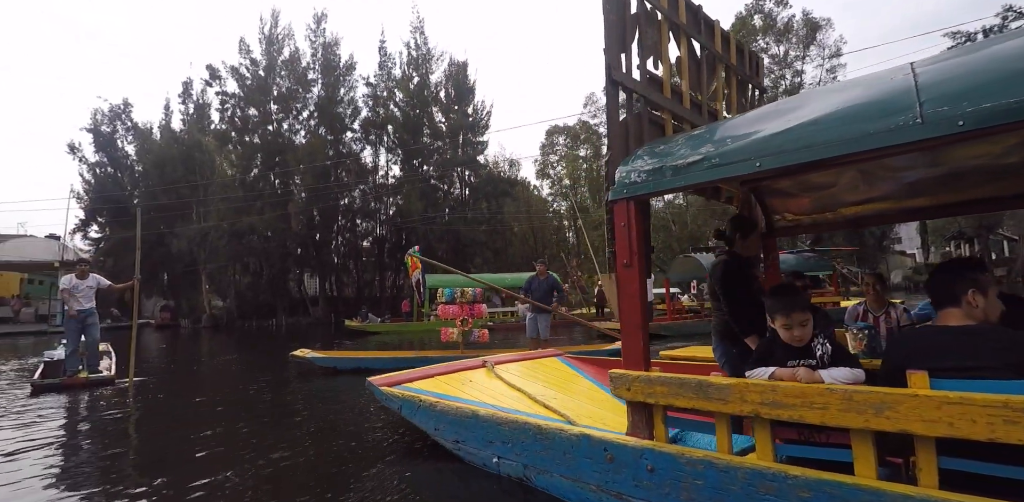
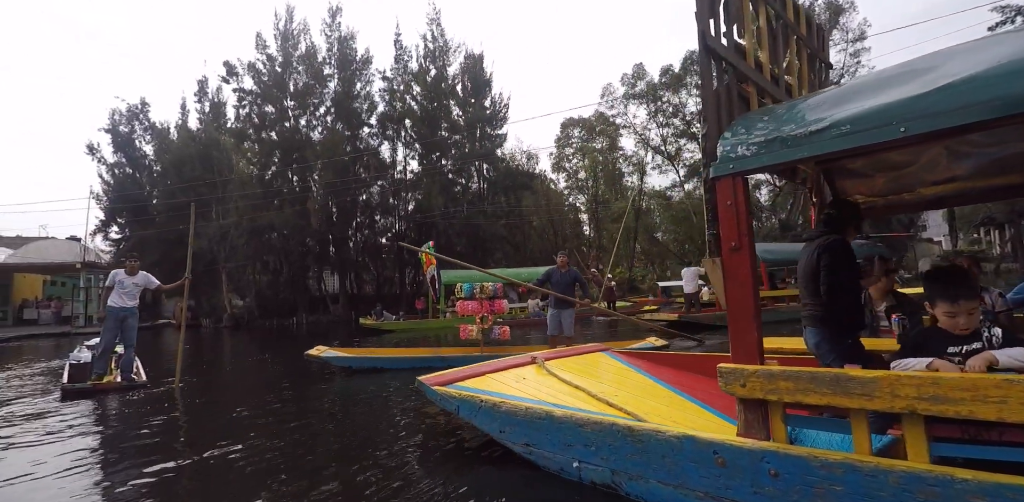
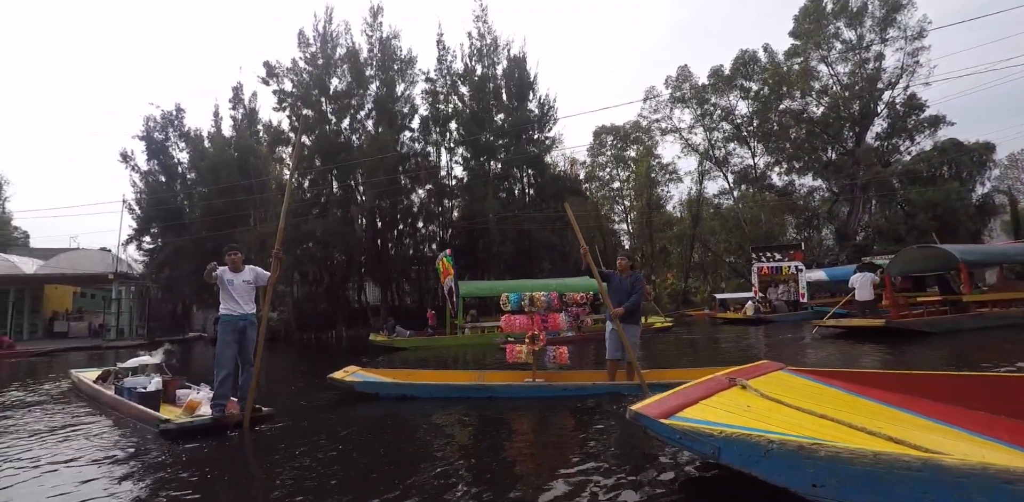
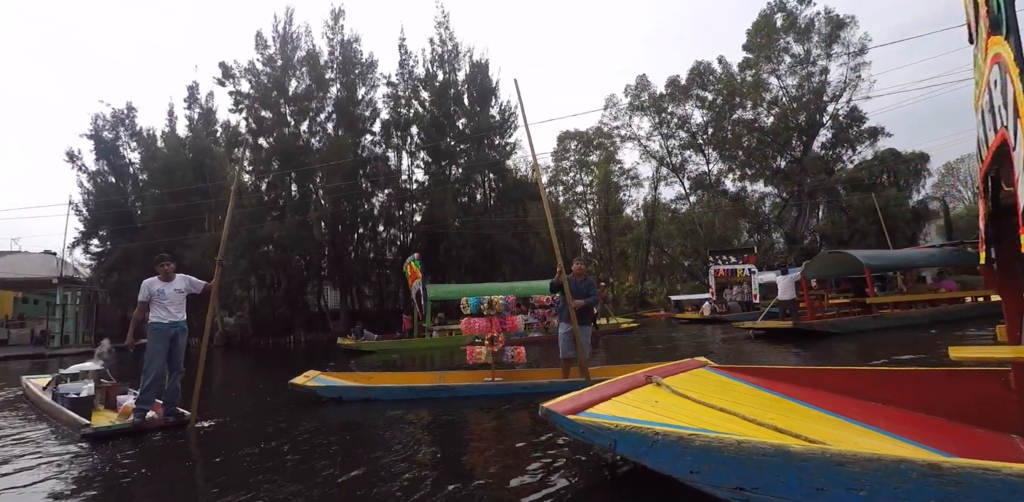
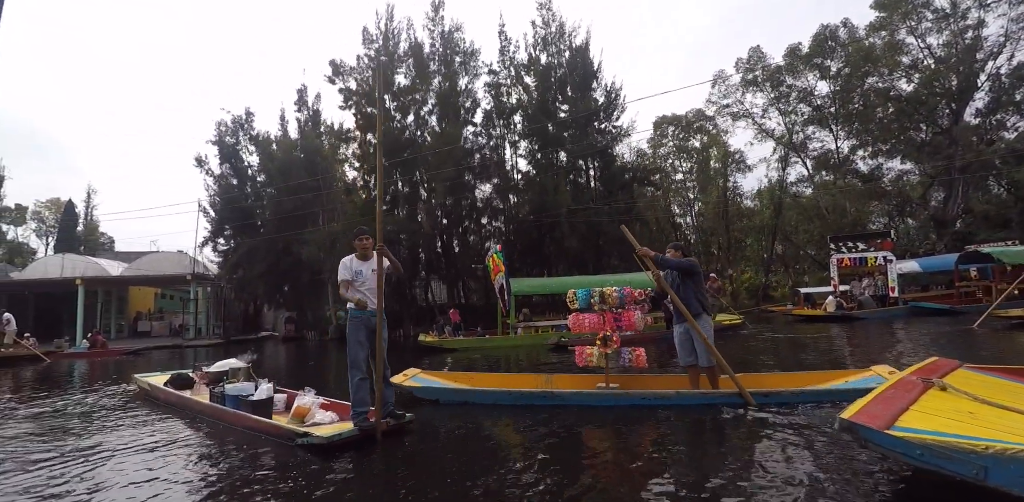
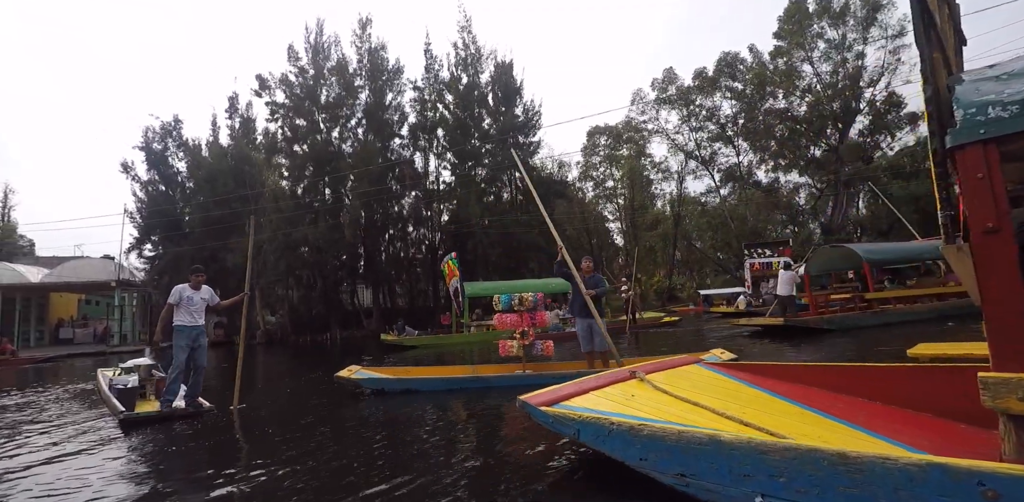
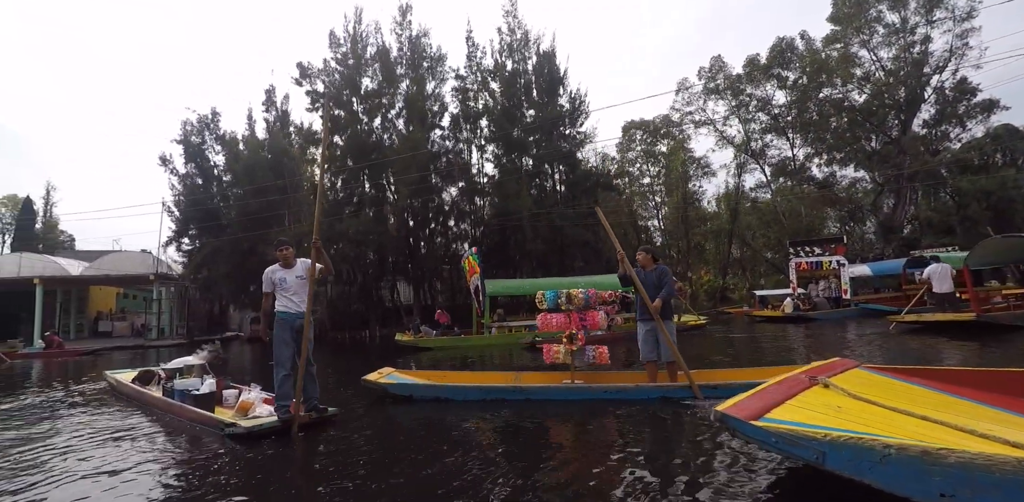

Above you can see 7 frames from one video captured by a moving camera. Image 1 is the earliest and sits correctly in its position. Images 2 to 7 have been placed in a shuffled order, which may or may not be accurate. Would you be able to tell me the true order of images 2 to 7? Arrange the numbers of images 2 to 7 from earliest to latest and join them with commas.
2, 6, 4, 3, 7, 5
